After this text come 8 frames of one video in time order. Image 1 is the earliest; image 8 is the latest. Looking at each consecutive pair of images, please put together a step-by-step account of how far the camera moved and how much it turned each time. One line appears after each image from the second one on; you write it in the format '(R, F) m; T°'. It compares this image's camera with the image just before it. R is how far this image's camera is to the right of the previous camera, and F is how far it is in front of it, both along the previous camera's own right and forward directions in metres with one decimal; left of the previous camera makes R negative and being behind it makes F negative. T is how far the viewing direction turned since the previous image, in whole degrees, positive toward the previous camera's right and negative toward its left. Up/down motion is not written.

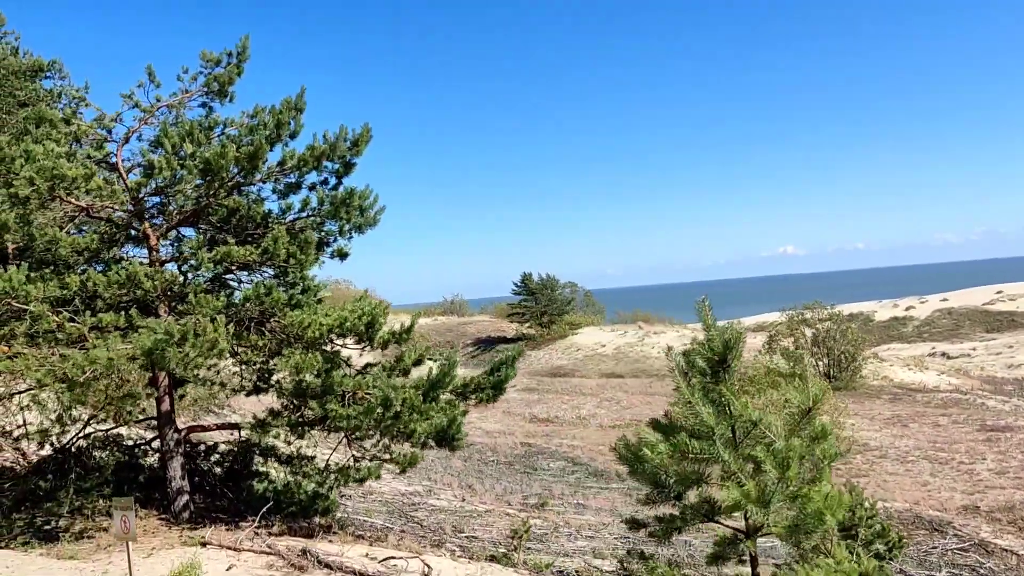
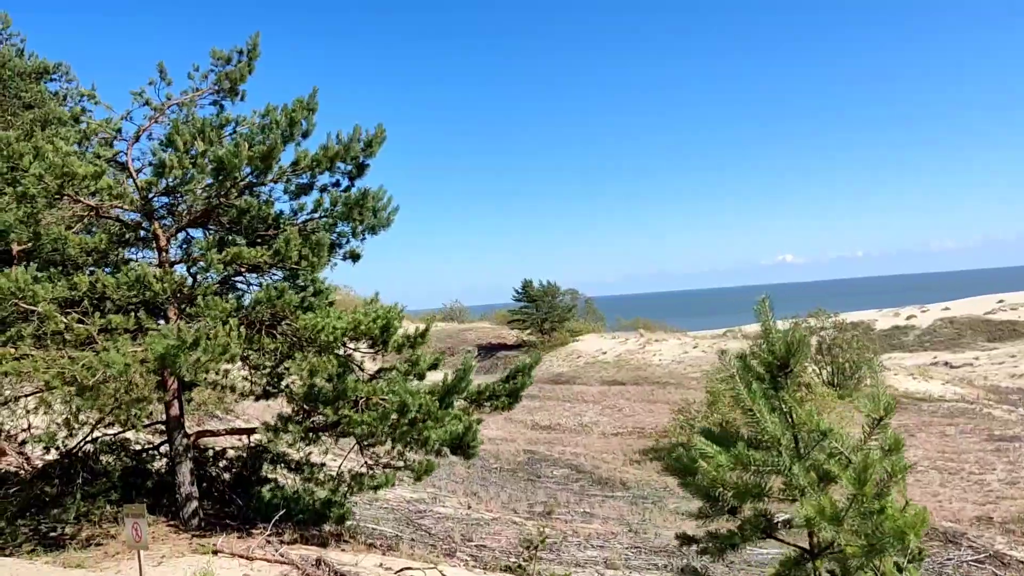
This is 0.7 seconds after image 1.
(-0.3, +0.2) m; 0°
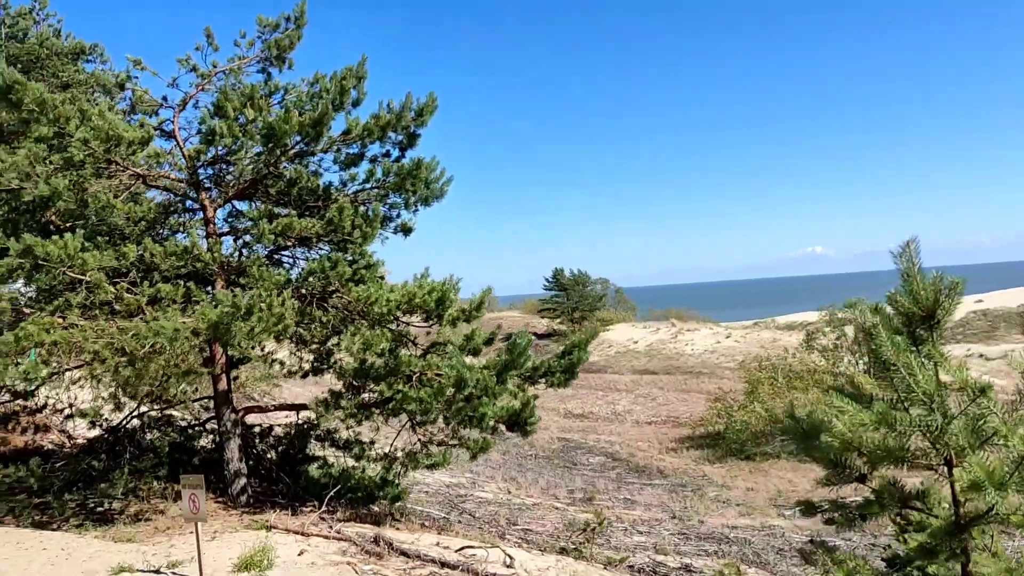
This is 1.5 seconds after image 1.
(-0.4, +0.4) m; -2°
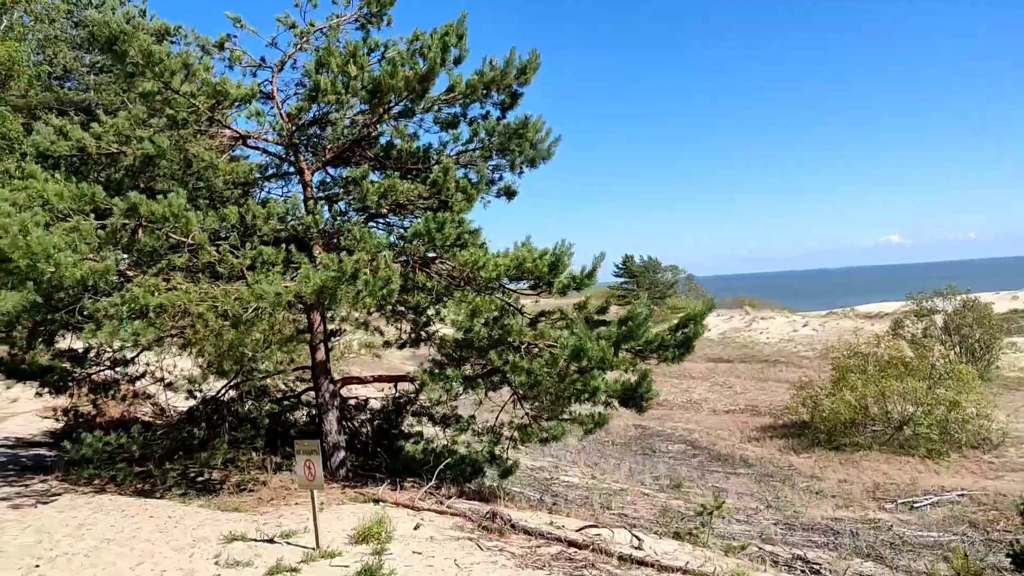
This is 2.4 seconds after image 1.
(-0.6, +0.5) m; -5°
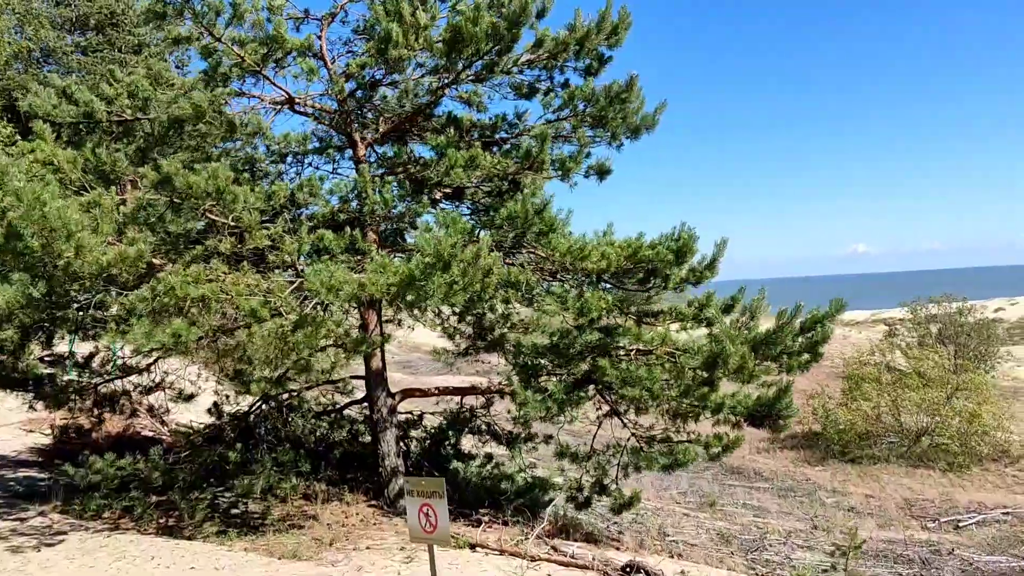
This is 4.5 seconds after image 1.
(-1.3, +1.3) m; +3°
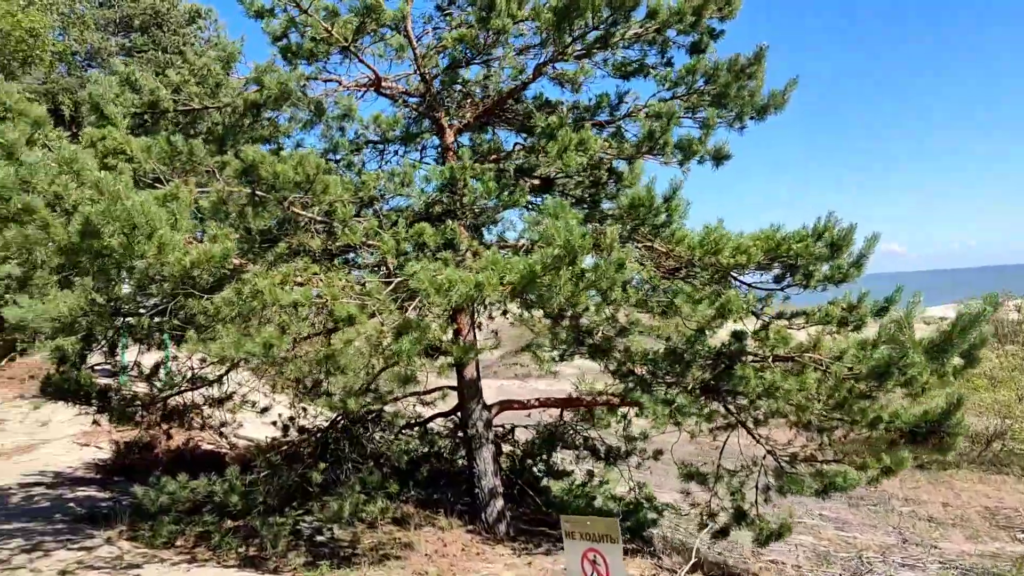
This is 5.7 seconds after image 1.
(-0.8, +0.7) m; -2°
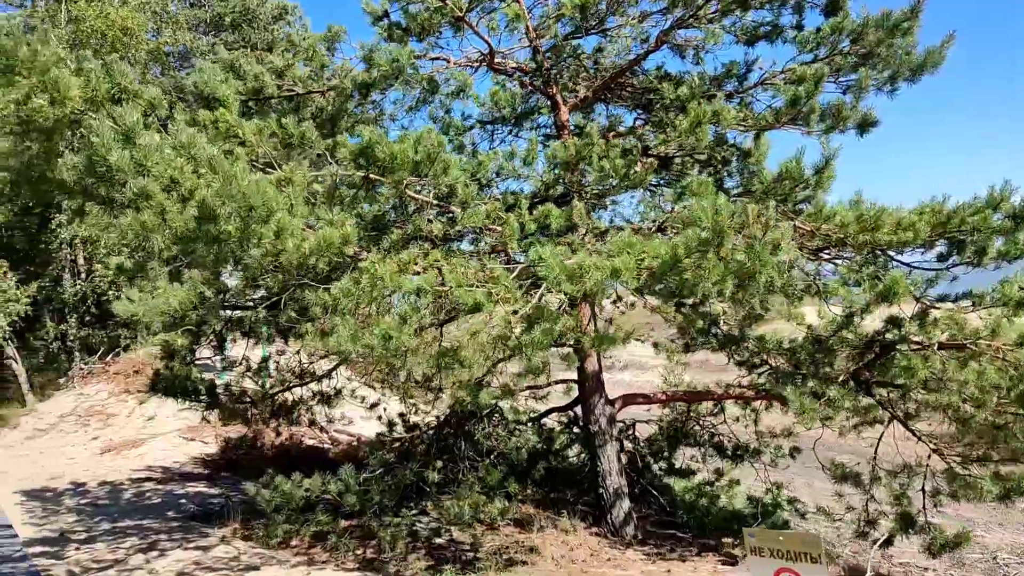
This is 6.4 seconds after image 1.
(-0.6, +0.4) m; -5°
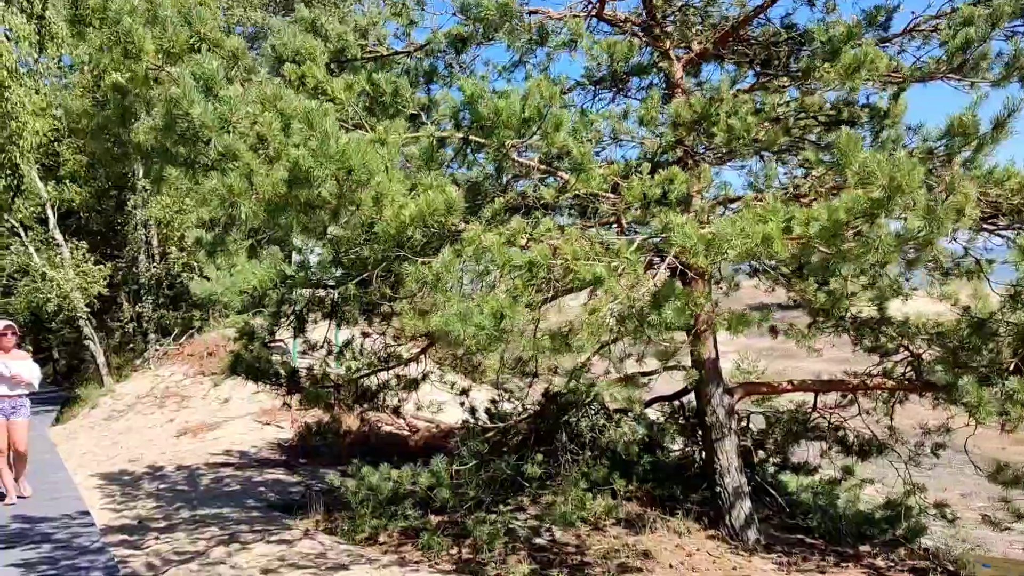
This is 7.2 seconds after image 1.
(-0.4, +0.5) m; -4°
